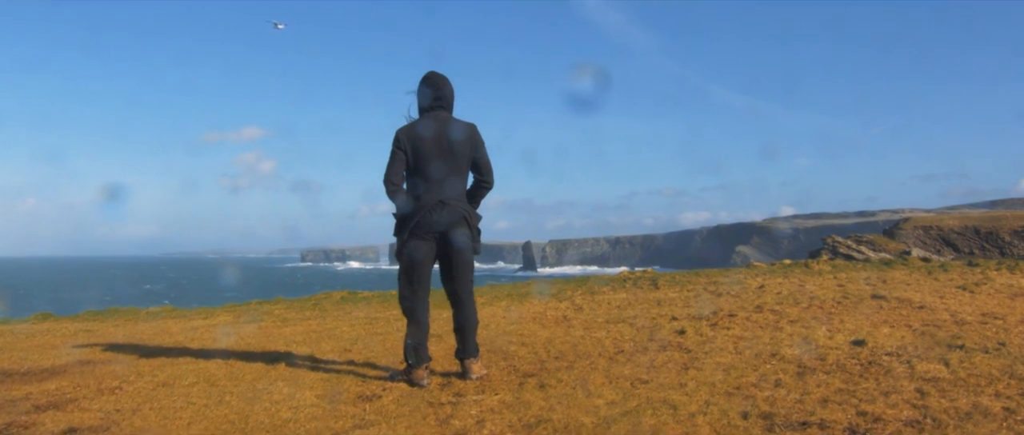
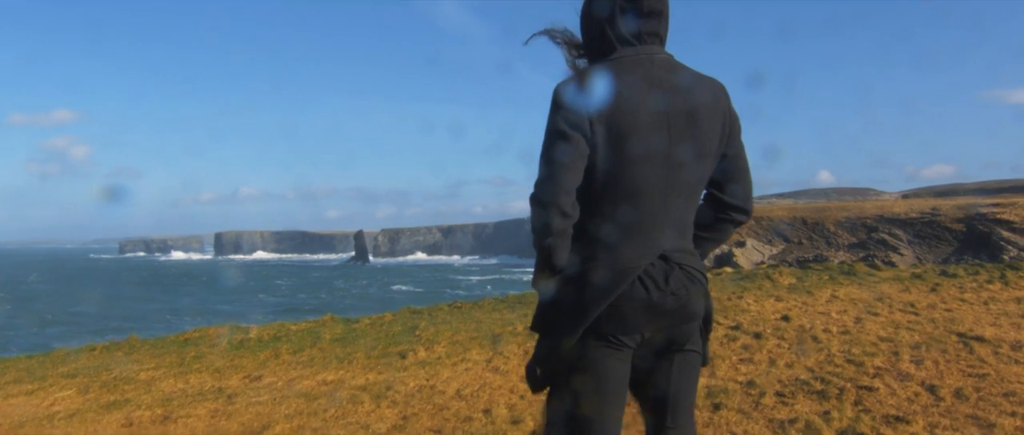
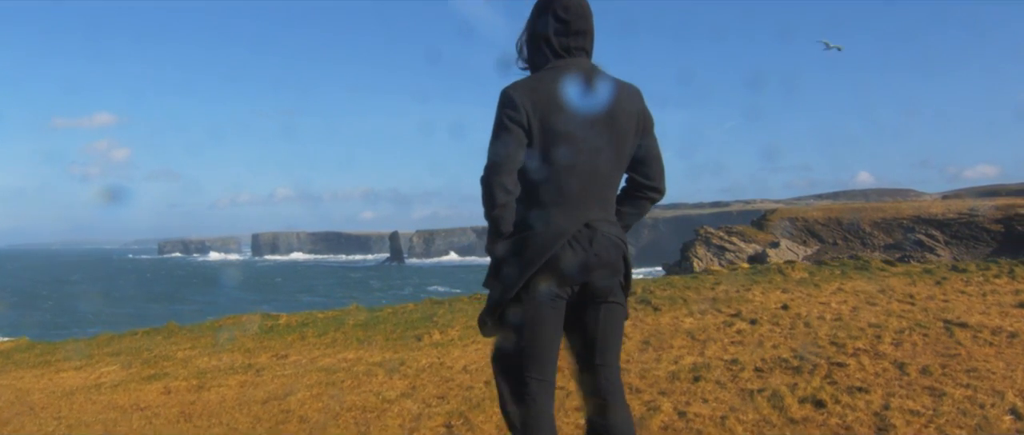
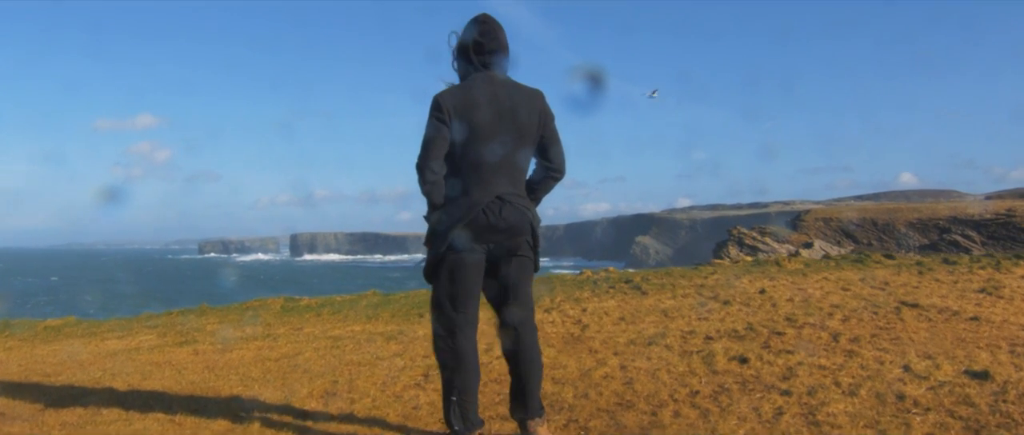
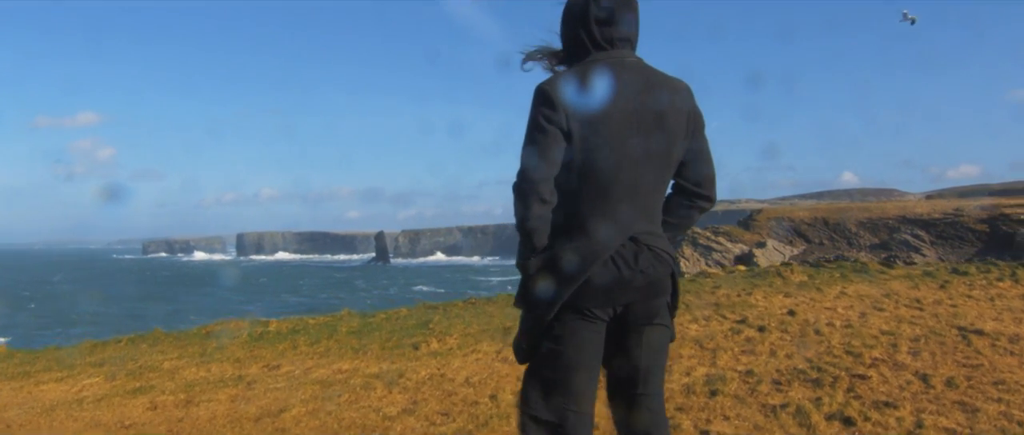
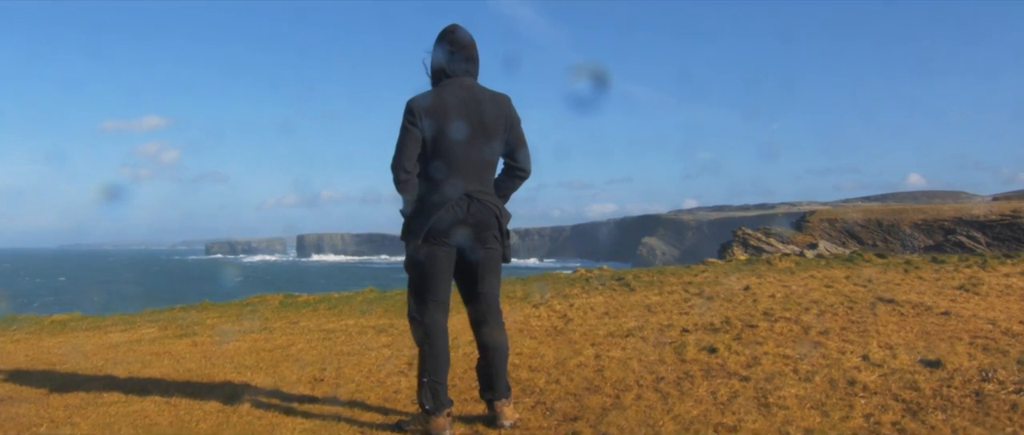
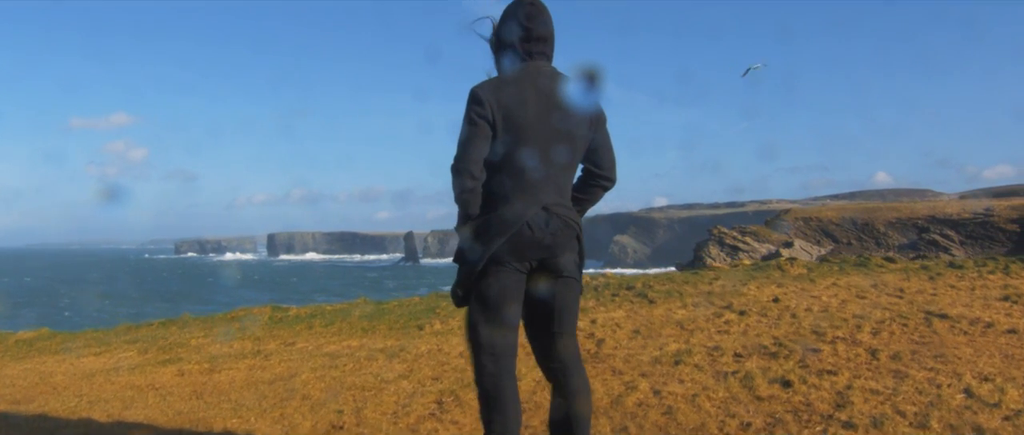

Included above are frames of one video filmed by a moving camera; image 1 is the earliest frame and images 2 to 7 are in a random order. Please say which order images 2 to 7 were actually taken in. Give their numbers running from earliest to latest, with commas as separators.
6, 4, 7, 3, 5, 2
